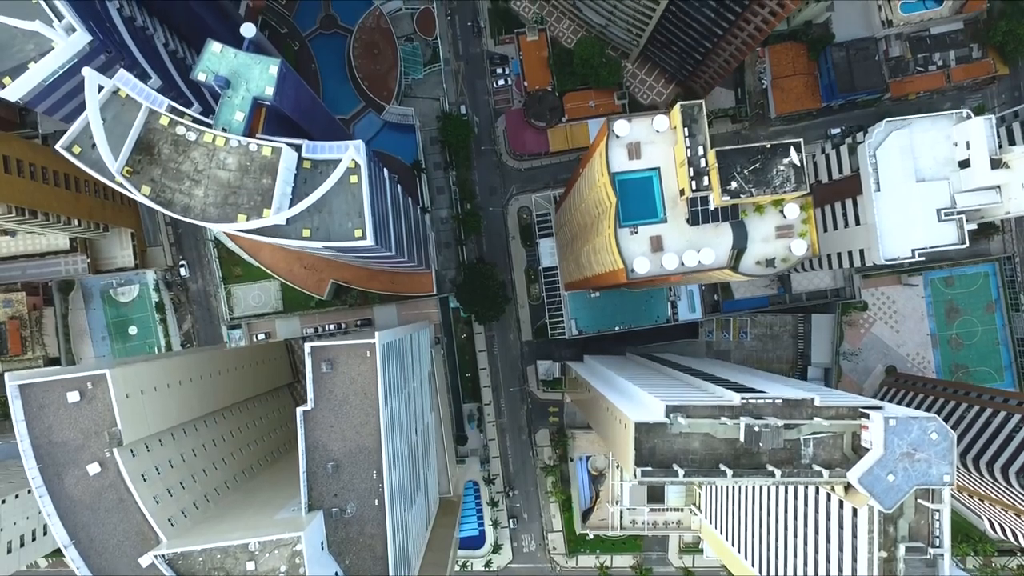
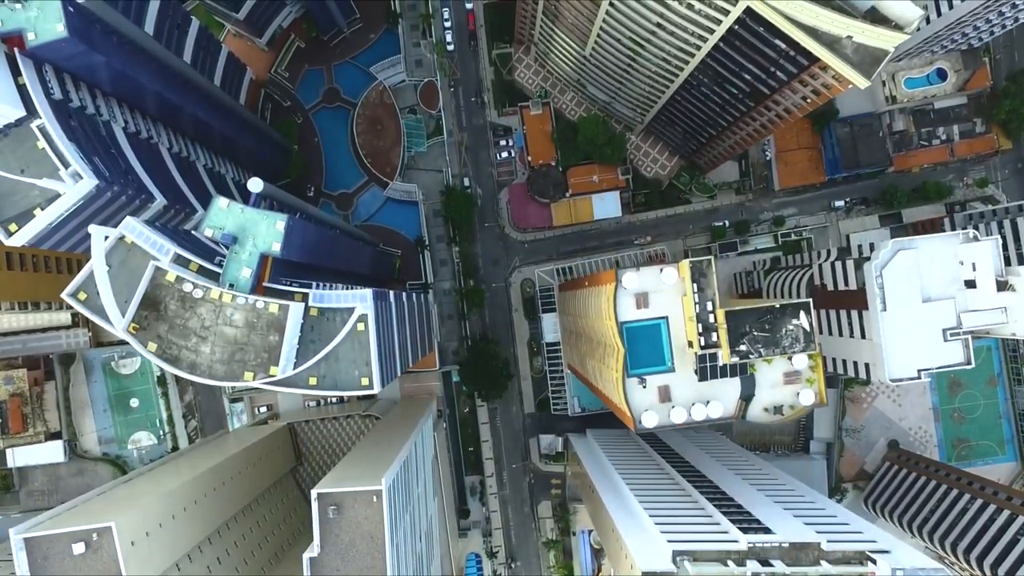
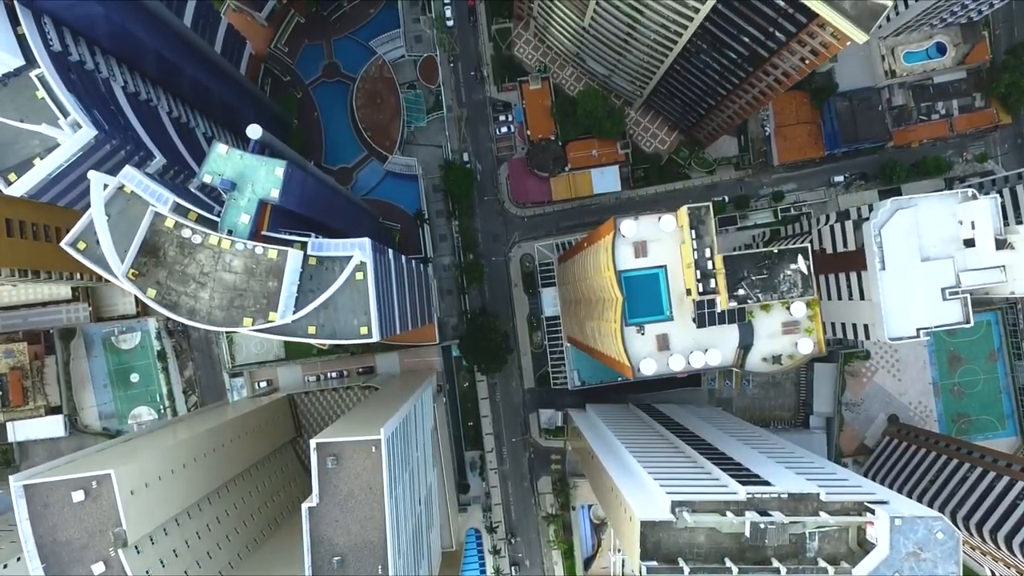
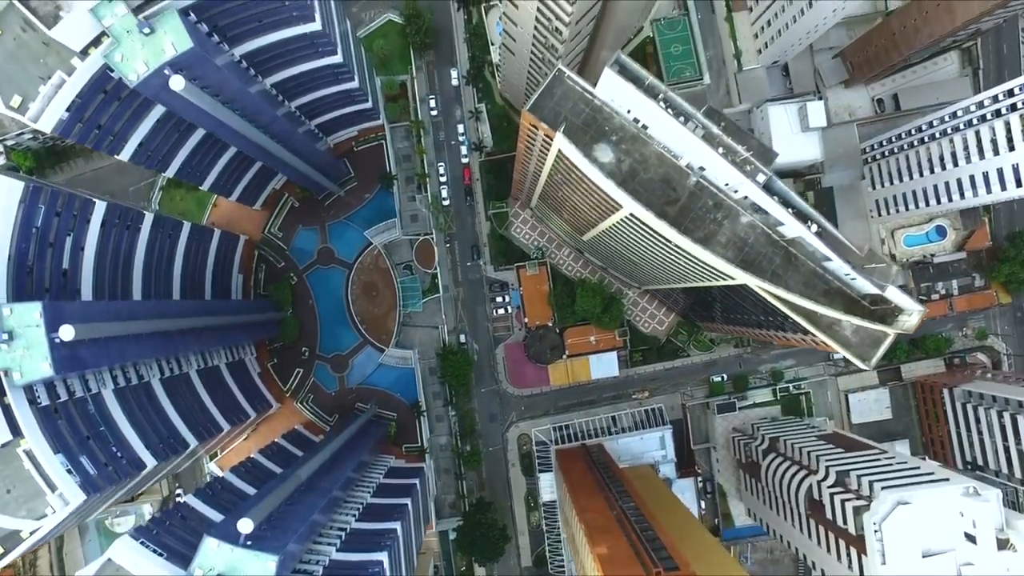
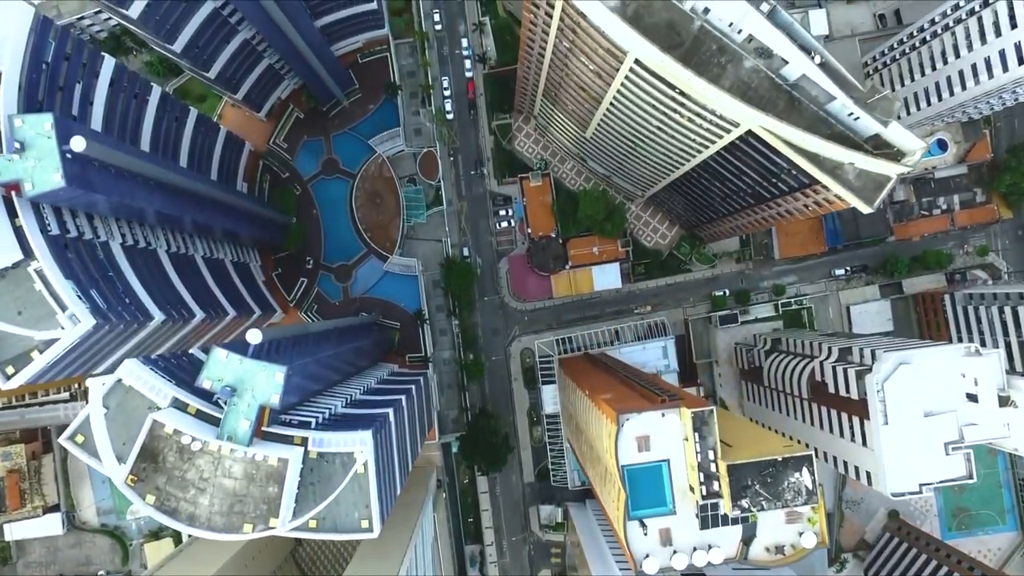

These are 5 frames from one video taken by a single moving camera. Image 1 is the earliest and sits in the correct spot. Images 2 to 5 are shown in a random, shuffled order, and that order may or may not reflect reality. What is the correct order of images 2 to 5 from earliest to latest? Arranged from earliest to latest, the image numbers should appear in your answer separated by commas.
3, 2, 5, 4
